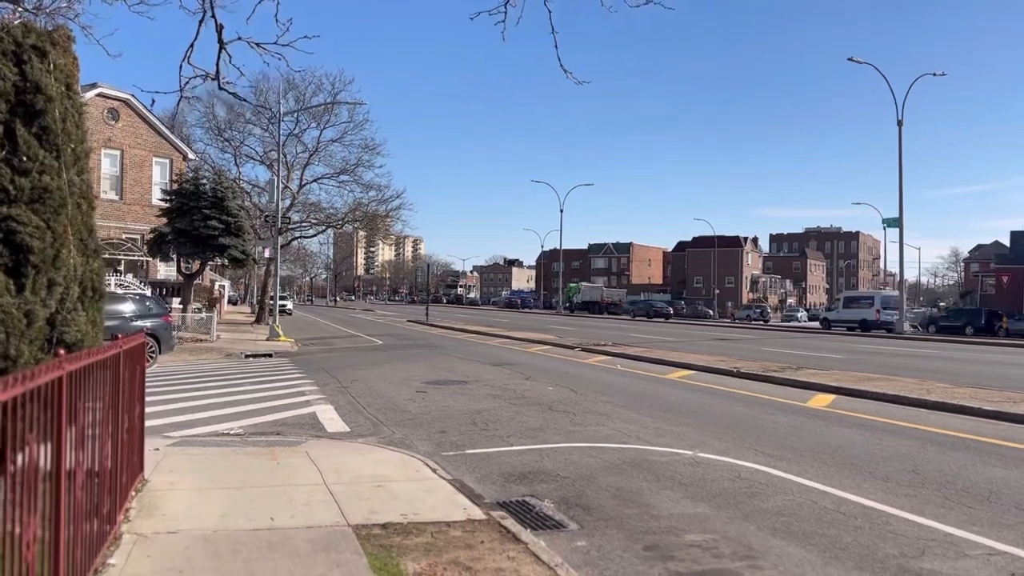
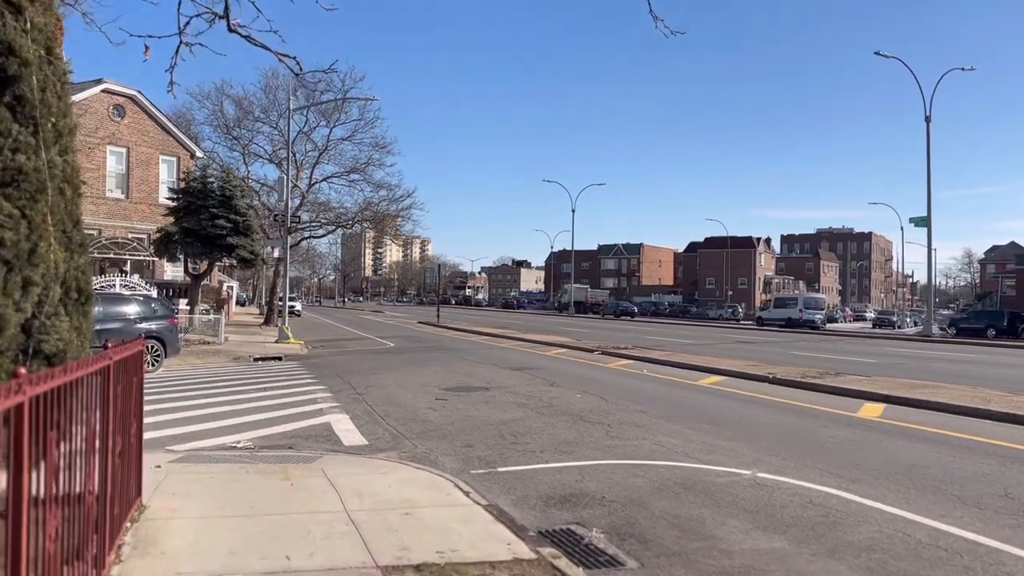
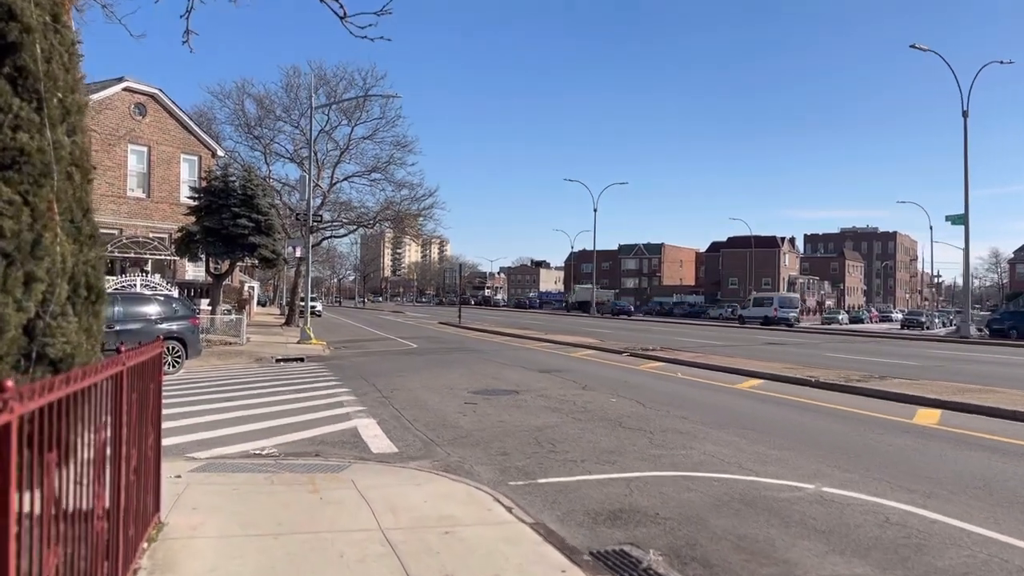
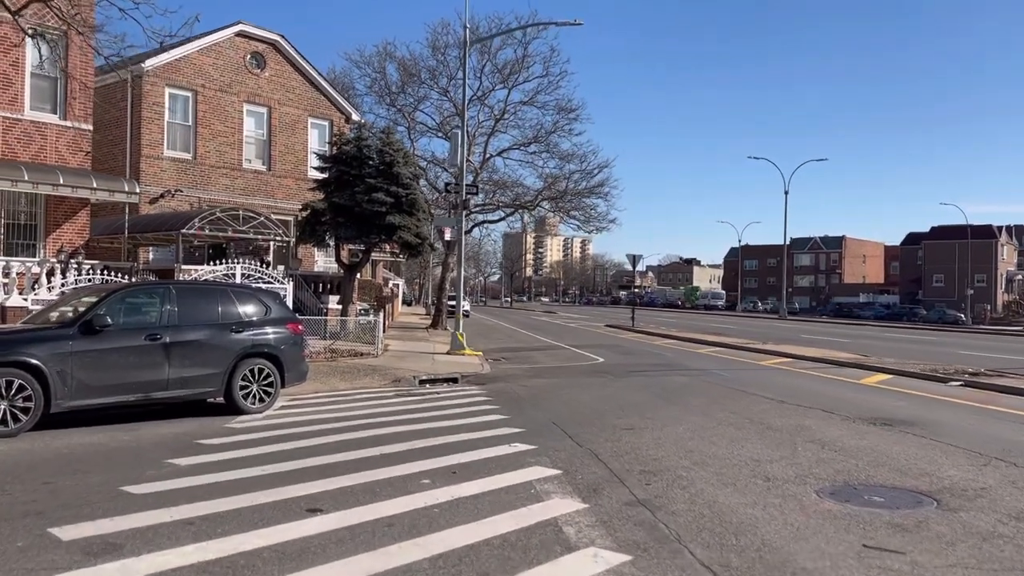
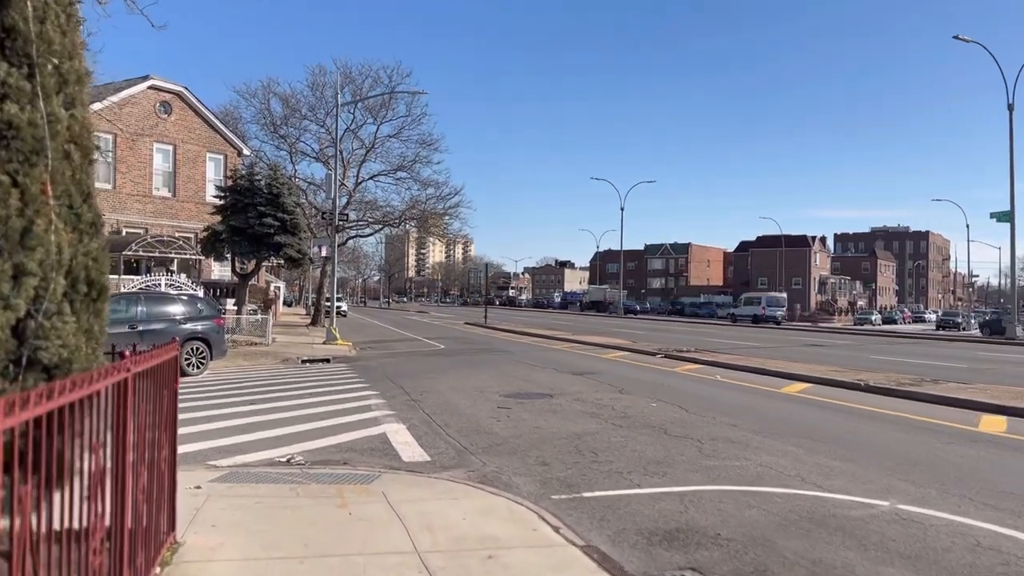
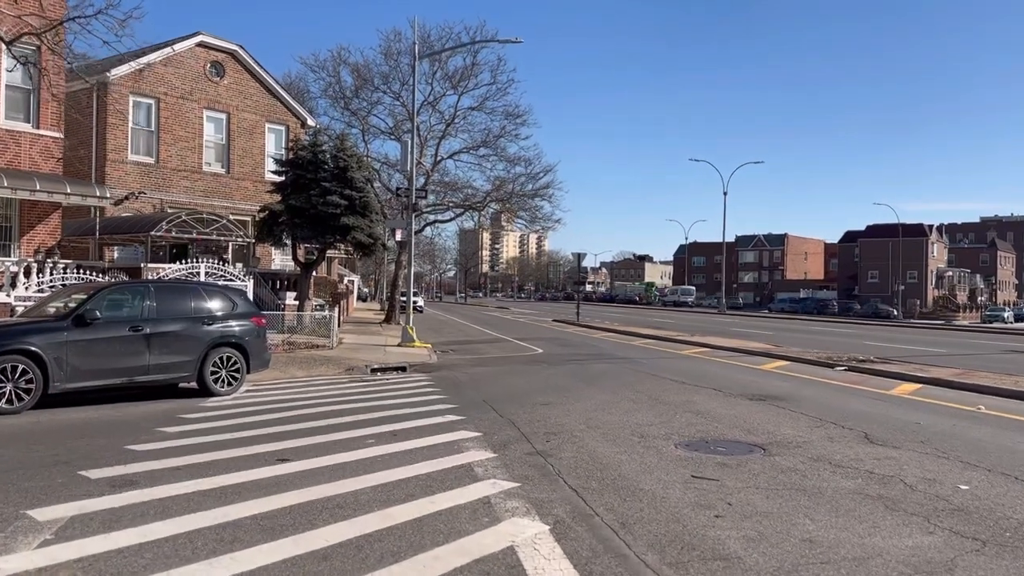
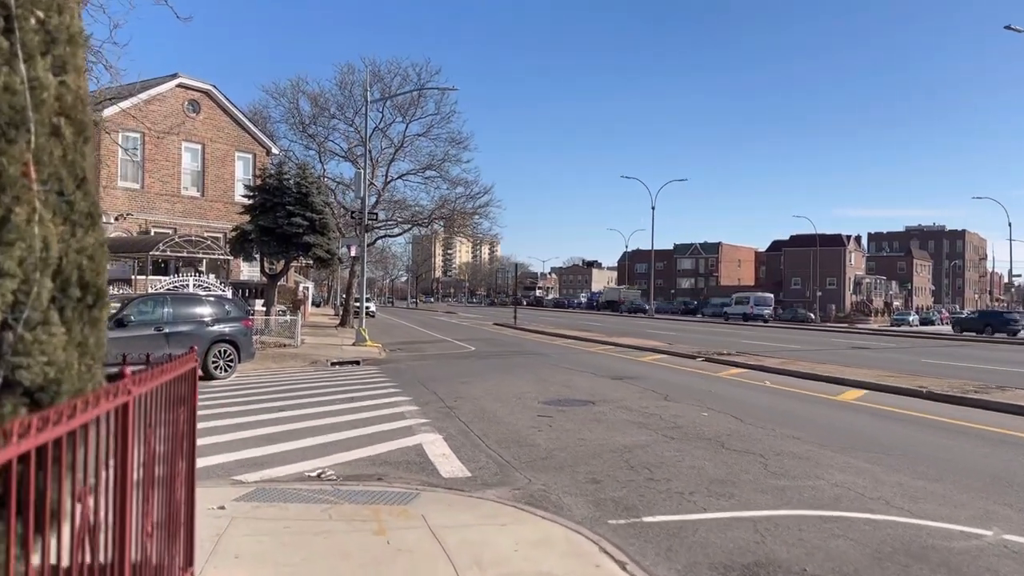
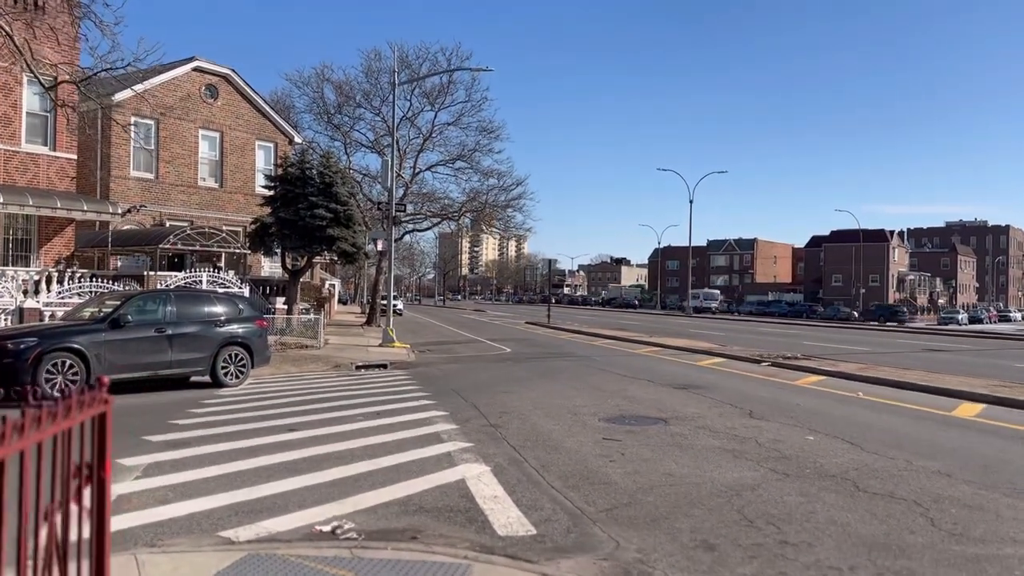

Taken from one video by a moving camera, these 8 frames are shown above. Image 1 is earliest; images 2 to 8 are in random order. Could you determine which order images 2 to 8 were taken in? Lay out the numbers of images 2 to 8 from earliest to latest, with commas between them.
2, 3, 5, 7, 8, 6, 4
